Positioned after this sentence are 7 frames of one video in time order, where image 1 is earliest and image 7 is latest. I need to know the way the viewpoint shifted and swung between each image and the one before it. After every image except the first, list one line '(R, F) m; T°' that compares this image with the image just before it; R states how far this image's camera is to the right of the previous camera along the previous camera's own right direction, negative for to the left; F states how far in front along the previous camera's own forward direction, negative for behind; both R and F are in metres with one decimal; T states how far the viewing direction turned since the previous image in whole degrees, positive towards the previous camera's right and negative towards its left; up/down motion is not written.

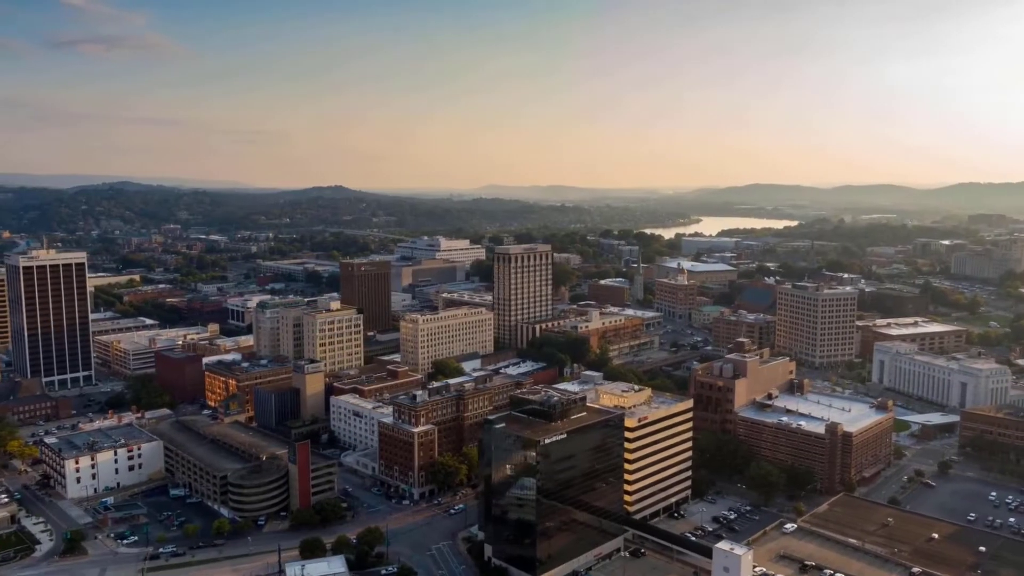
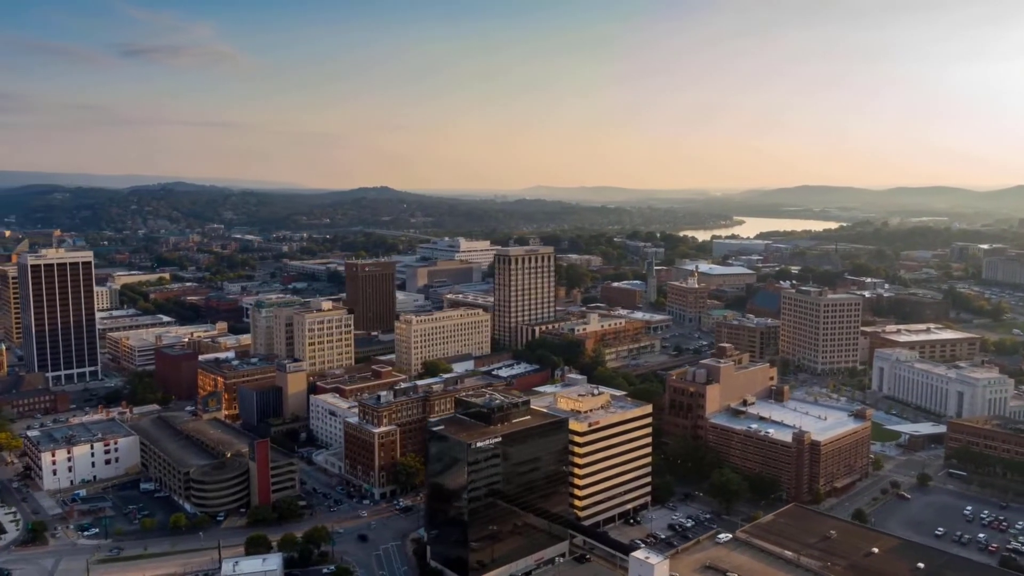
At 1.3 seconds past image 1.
(+4.5, +0.2) m; -3°
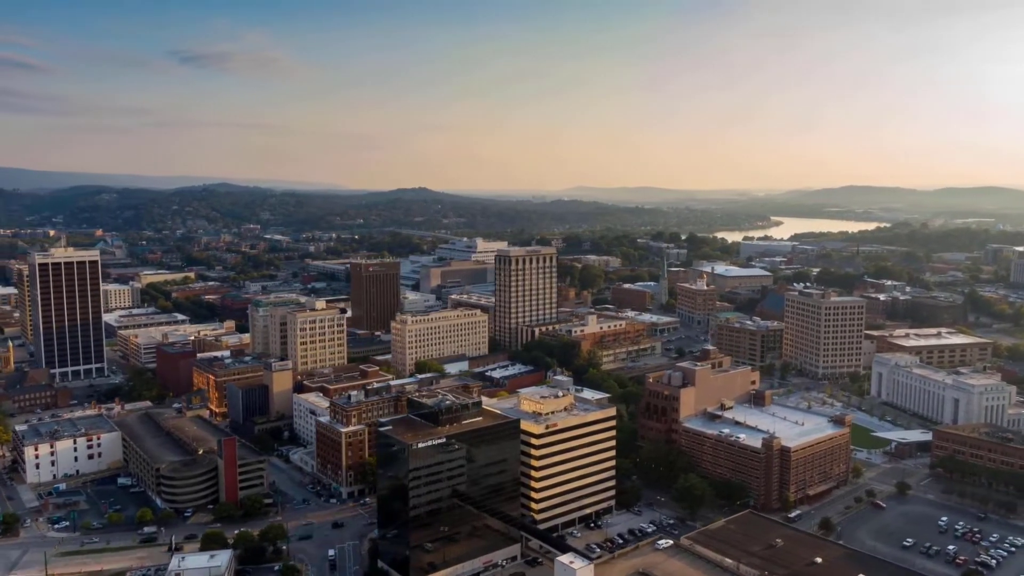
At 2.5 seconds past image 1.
(+3.9, +0.2) m; -3°
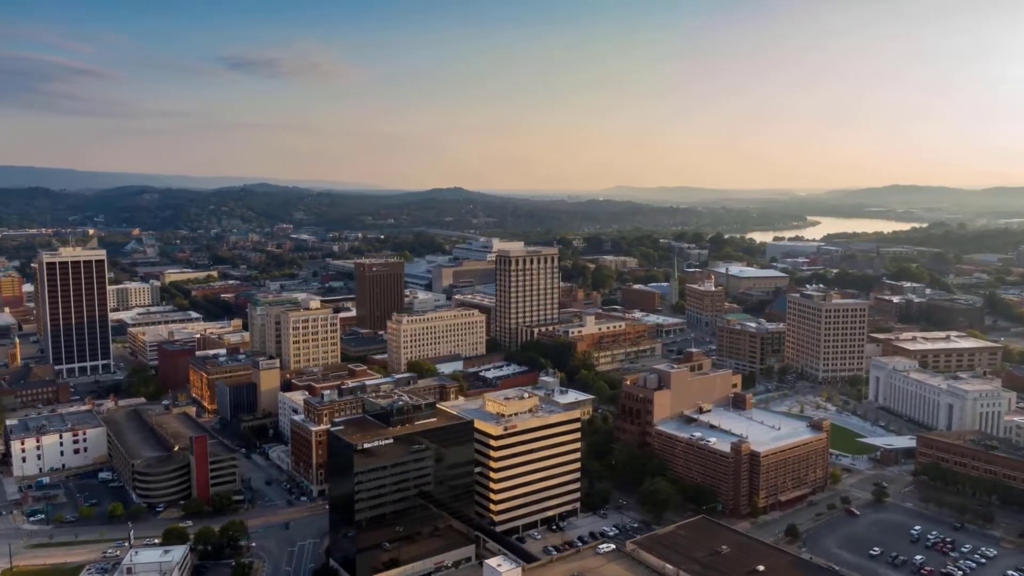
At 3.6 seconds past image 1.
(+3.6, +0.2) m; -3°
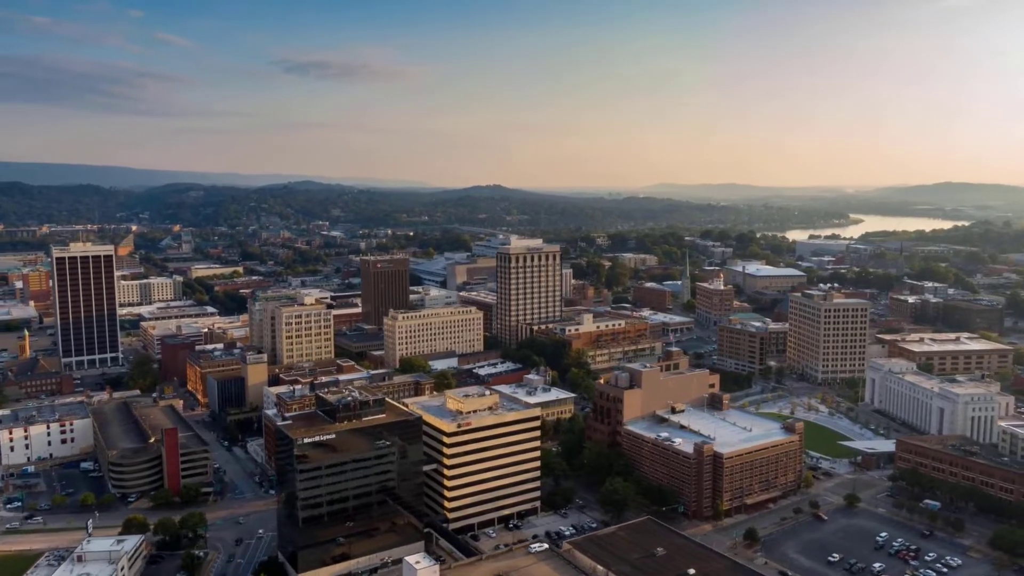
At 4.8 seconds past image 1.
(+4.0, +0.2) m; -3°
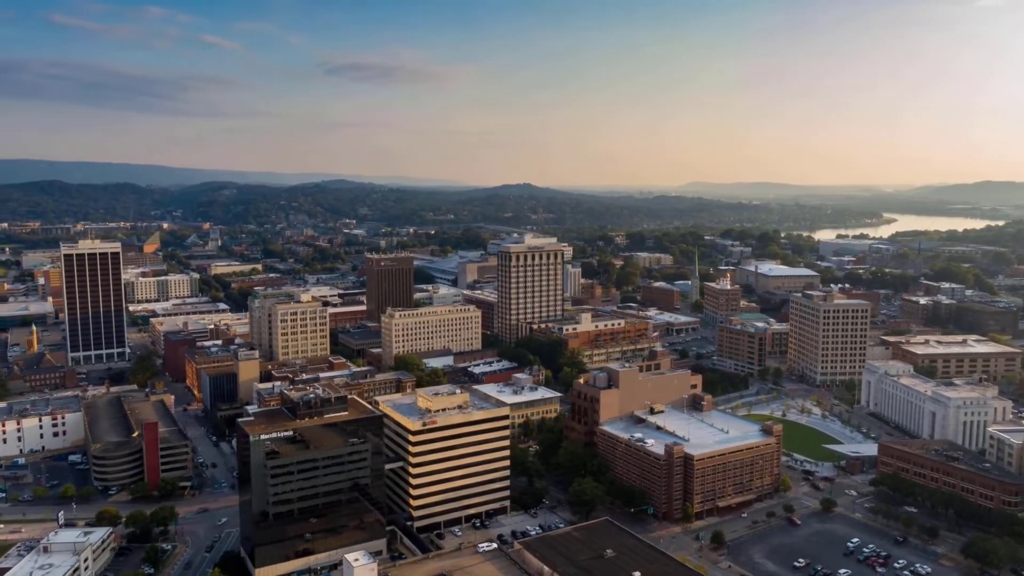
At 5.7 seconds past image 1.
(+3.1, +0.2) m; -2°
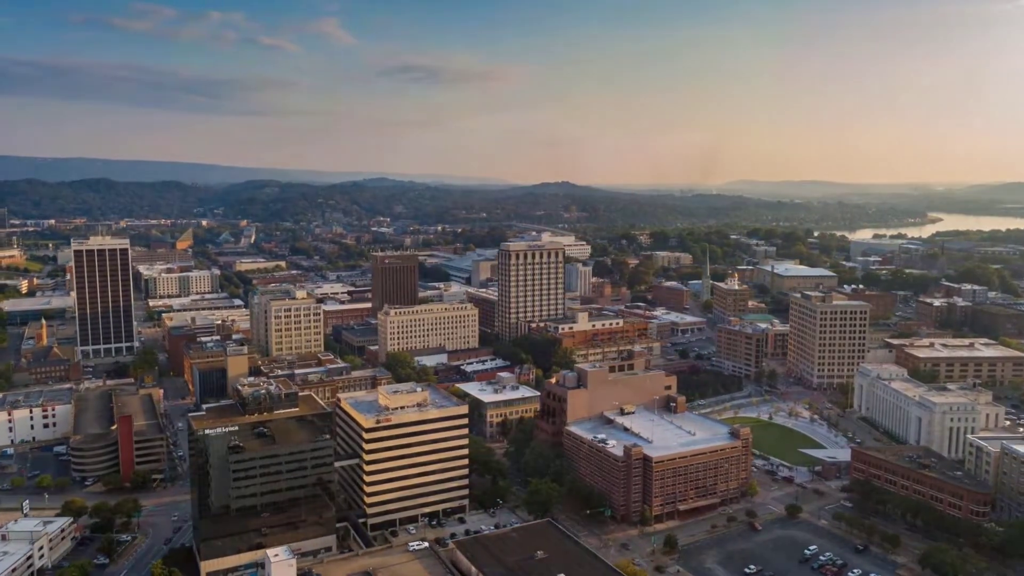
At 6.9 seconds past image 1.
(+4.0, +0.3) m; -3°
